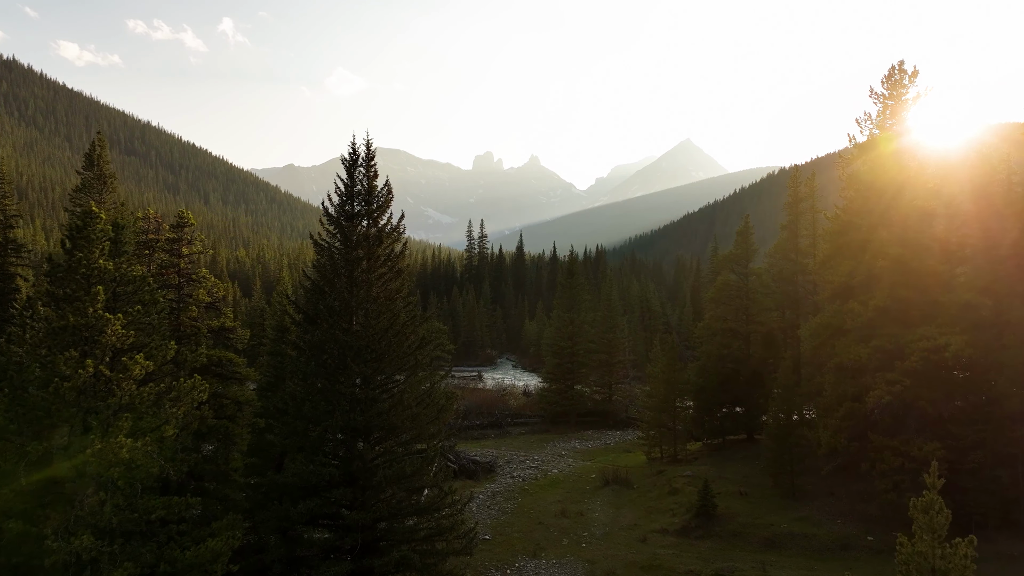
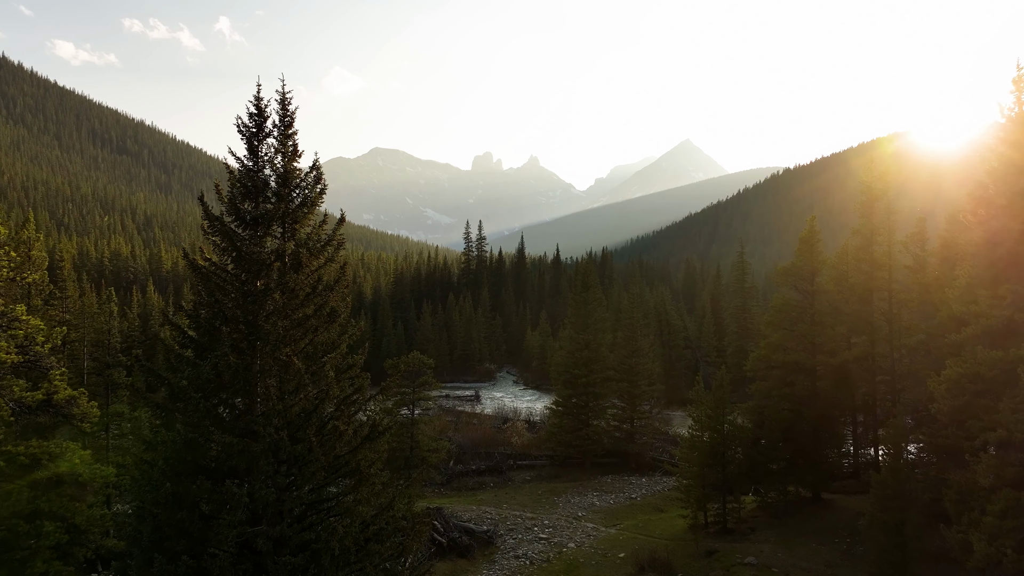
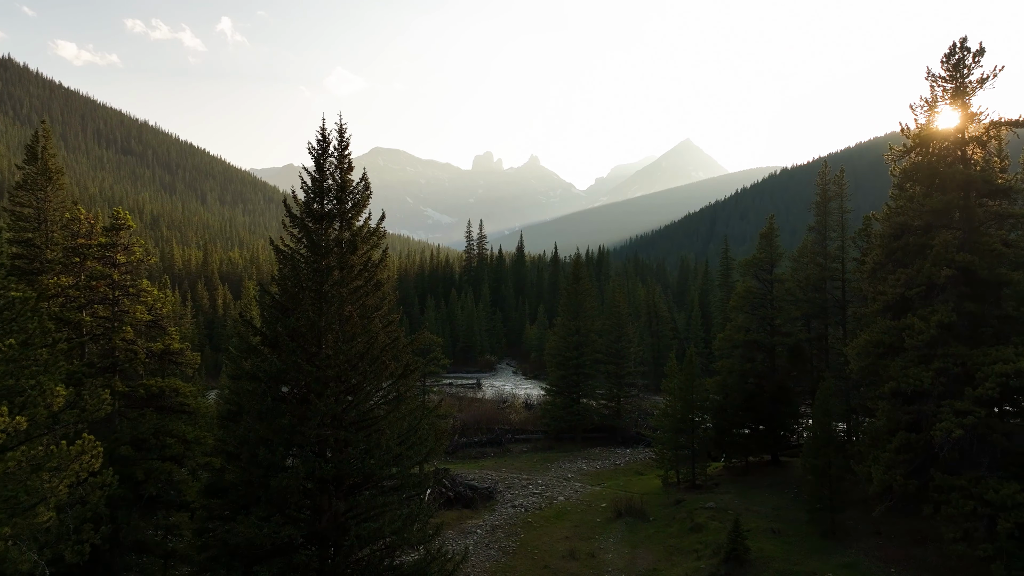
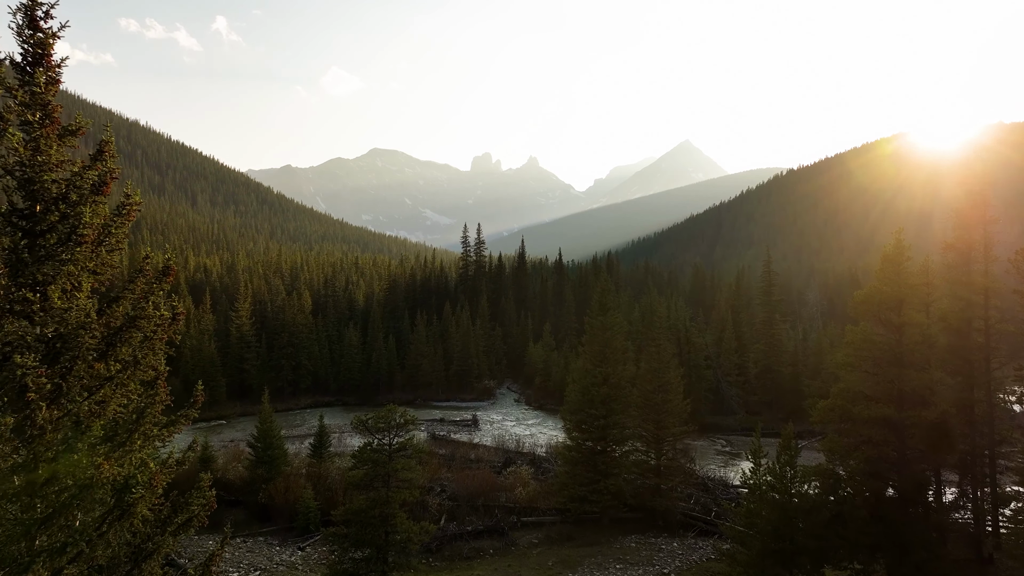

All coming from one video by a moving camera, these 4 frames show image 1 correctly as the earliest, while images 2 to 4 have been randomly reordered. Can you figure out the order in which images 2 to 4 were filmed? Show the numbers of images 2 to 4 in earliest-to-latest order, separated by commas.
3, 2, 4
